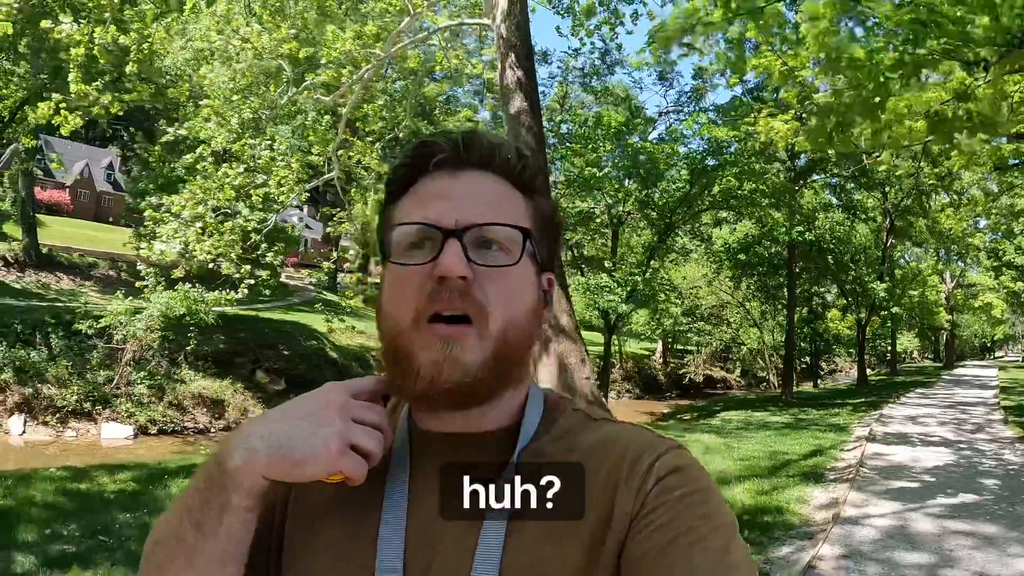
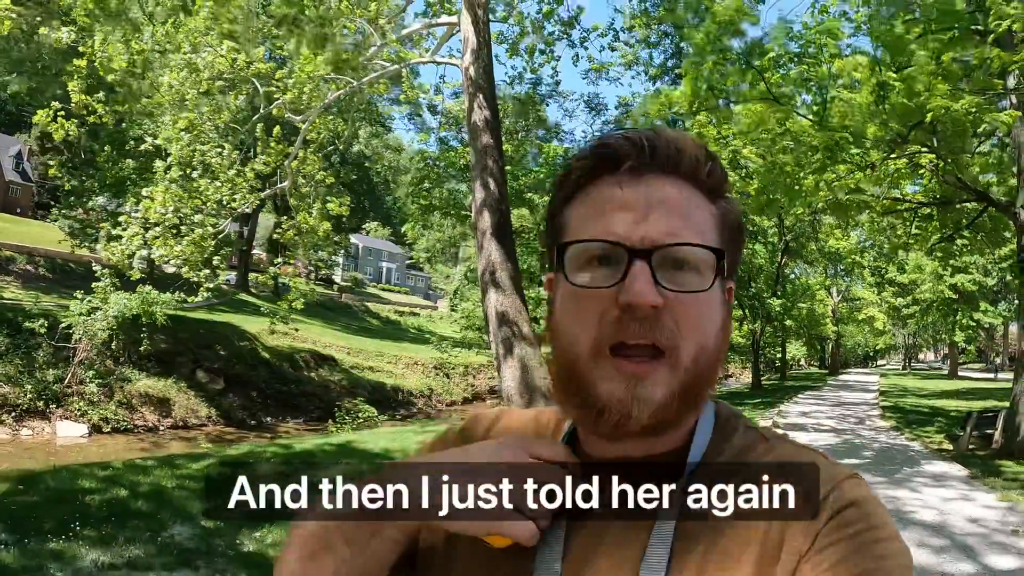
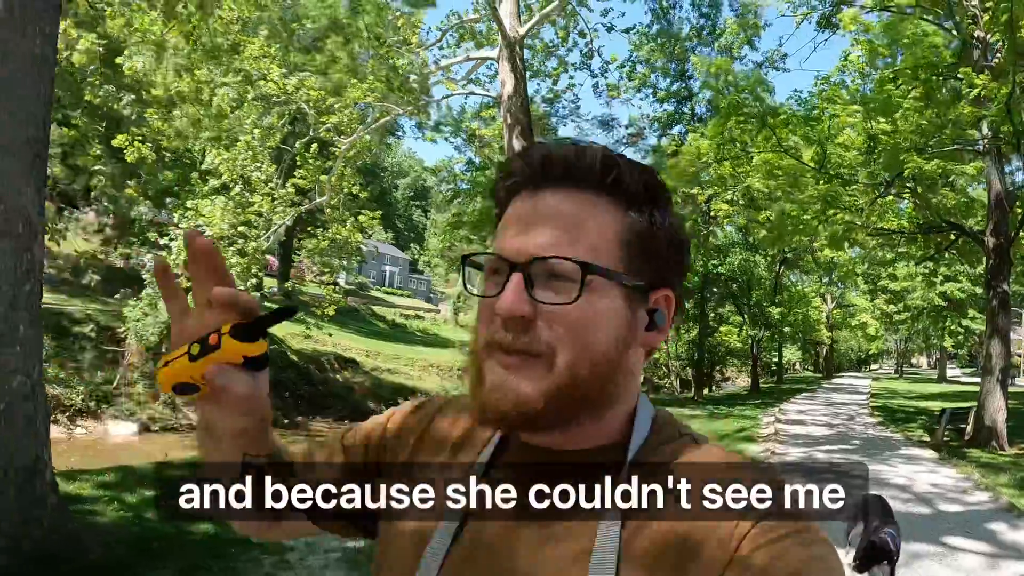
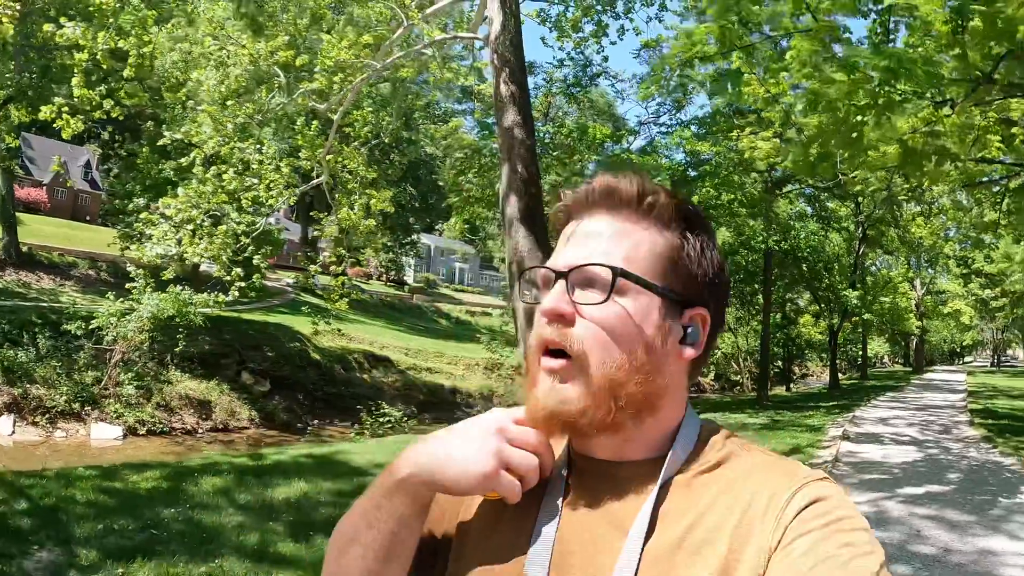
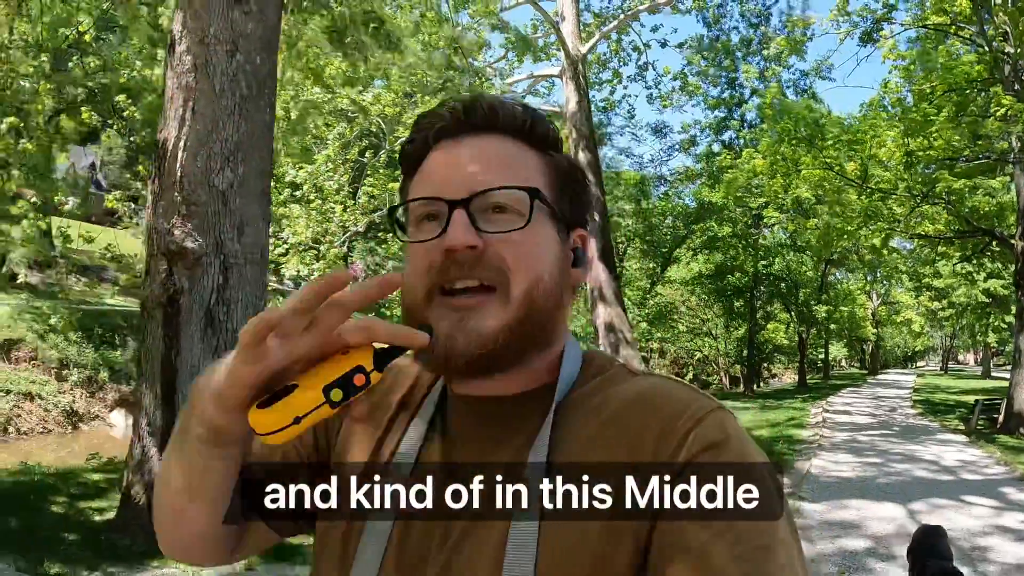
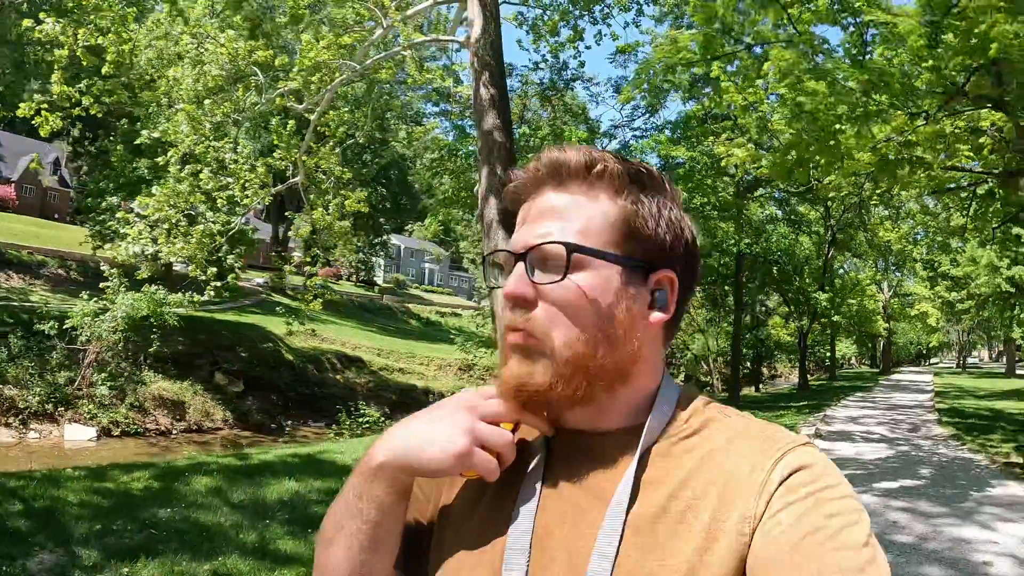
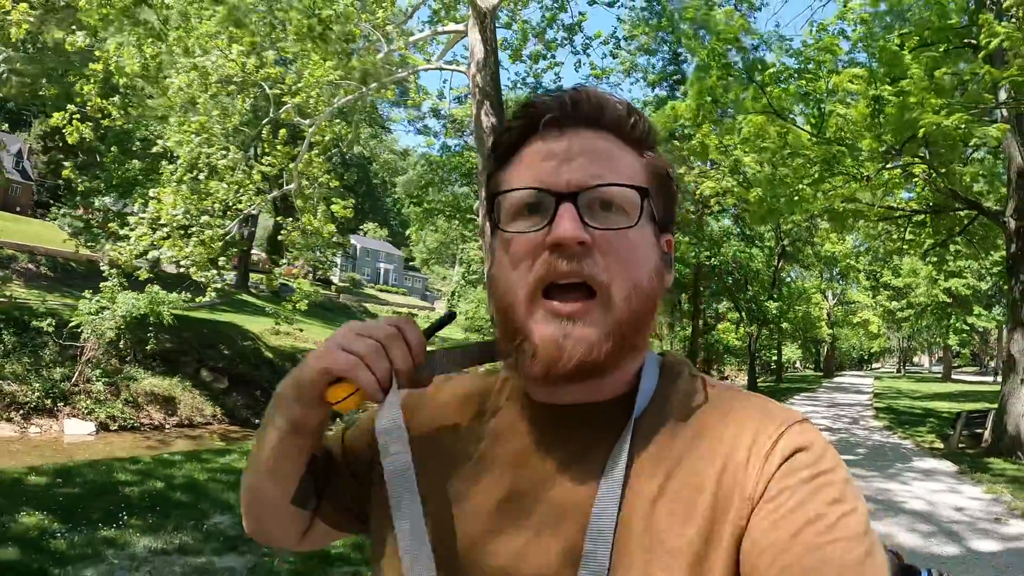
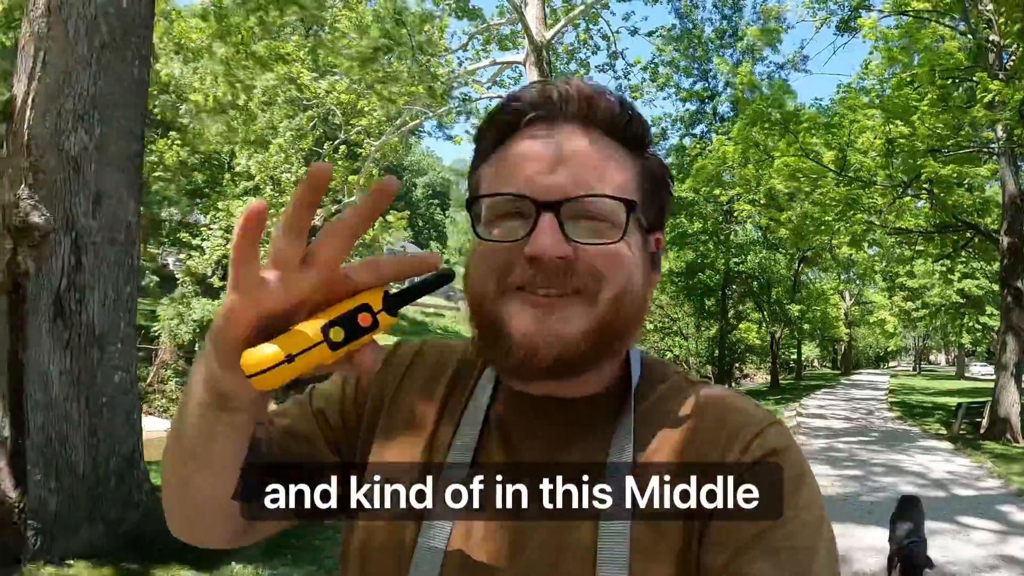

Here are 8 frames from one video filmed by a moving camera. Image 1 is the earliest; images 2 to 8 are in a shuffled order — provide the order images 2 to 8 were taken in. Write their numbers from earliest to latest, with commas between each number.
4, 6, 2, 7, 3, 8, 5
